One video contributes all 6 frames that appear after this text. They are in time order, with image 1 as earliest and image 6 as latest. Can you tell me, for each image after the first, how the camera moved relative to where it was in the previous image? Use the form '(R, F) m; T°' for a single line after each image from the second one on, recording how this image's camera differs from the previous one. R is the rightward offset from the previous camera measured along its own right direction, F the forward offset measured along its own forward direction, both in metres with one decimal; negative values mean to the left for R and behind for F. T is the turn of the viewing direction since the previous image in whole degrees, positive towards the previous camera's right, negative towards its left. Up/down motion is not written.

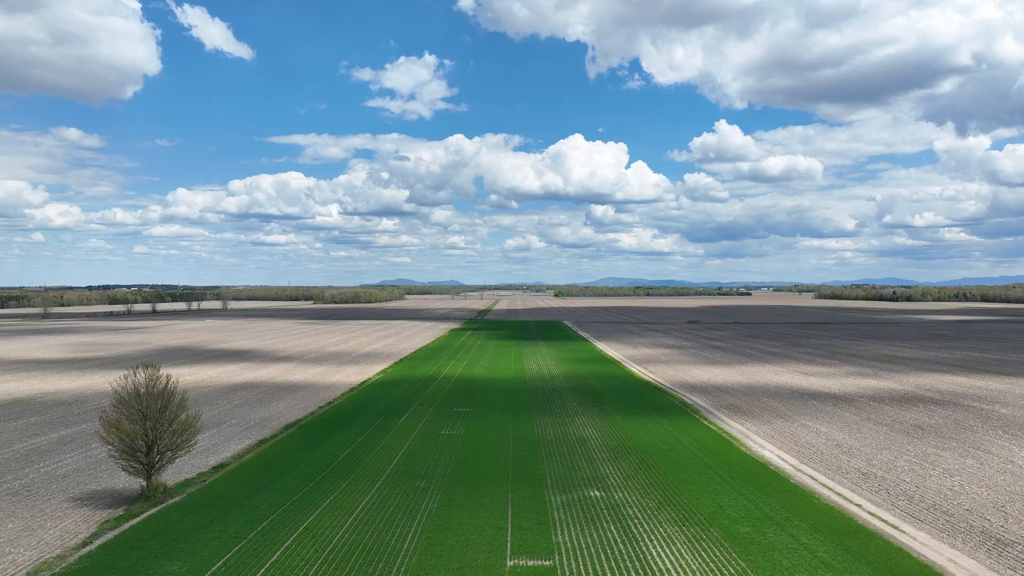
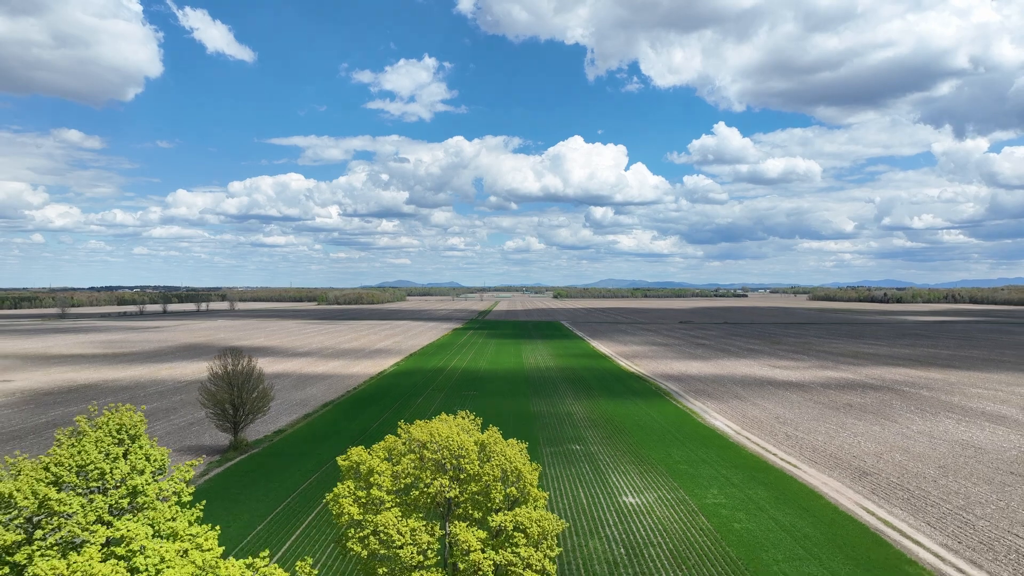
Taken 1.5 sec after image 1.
(-0.1, -7.3) m; 0°
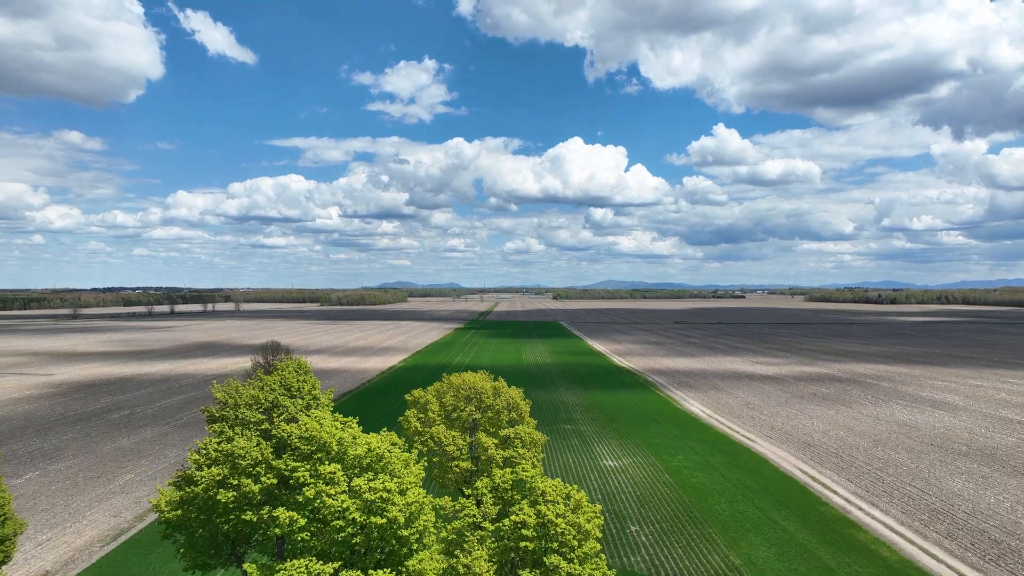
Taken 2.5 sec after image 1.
(0.0, -5.0) m; 0°
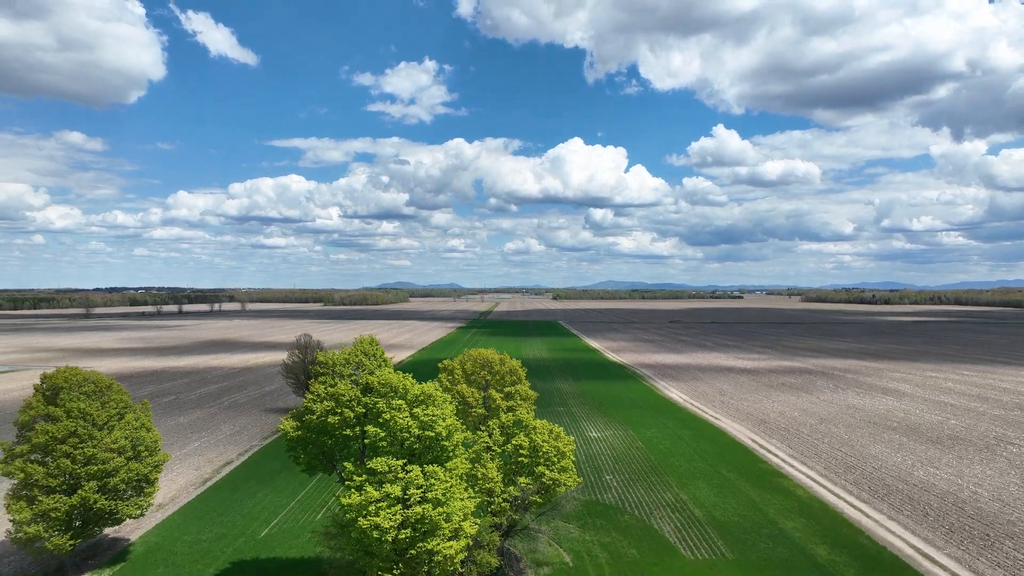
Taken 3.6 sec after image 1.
(0.0, -5.5) m; 0°
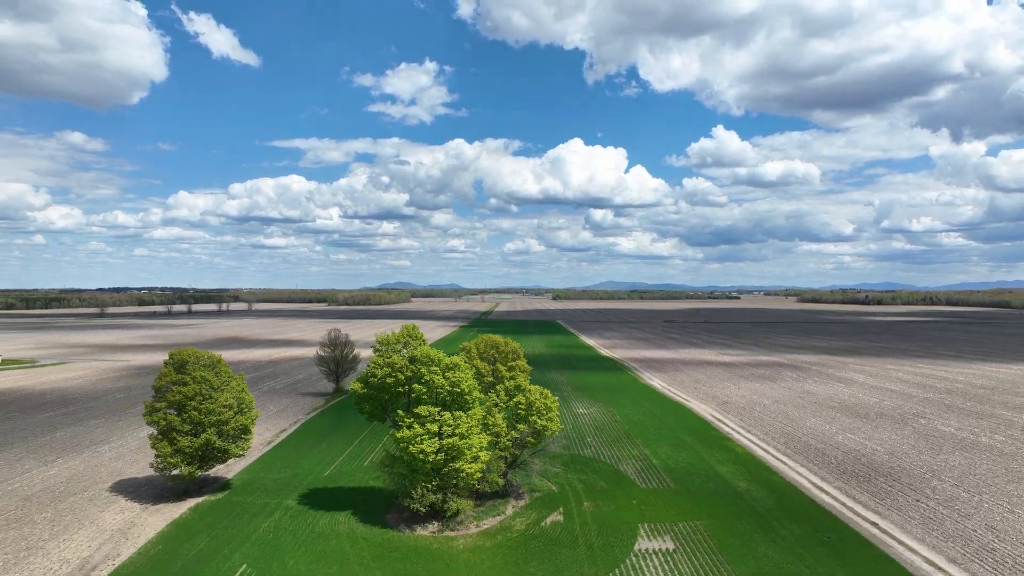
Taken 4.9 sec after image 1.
(-0.1, -6.6) m; 0°
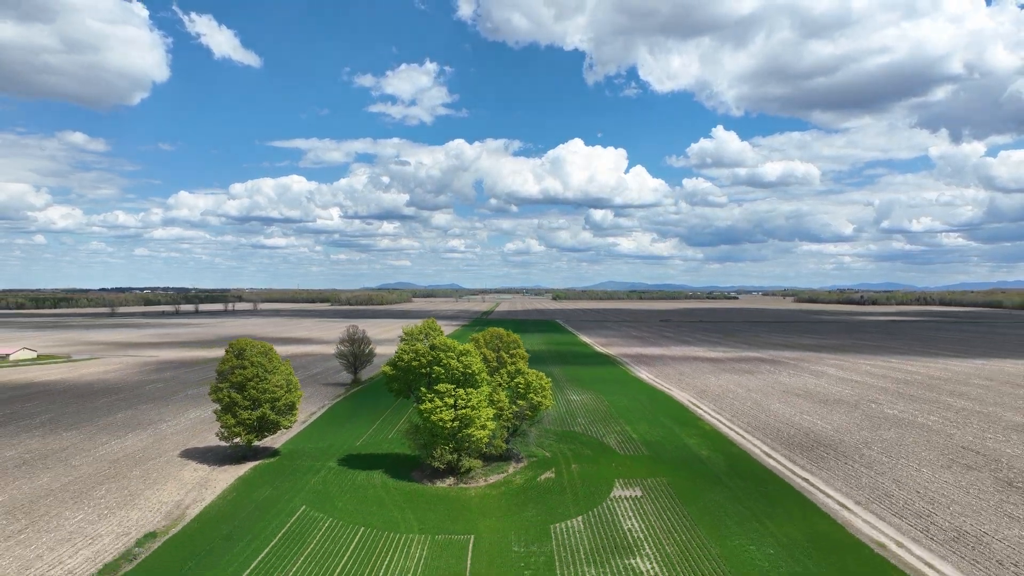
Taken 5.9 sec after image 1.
(-0.1, -5.1) m; 0°
